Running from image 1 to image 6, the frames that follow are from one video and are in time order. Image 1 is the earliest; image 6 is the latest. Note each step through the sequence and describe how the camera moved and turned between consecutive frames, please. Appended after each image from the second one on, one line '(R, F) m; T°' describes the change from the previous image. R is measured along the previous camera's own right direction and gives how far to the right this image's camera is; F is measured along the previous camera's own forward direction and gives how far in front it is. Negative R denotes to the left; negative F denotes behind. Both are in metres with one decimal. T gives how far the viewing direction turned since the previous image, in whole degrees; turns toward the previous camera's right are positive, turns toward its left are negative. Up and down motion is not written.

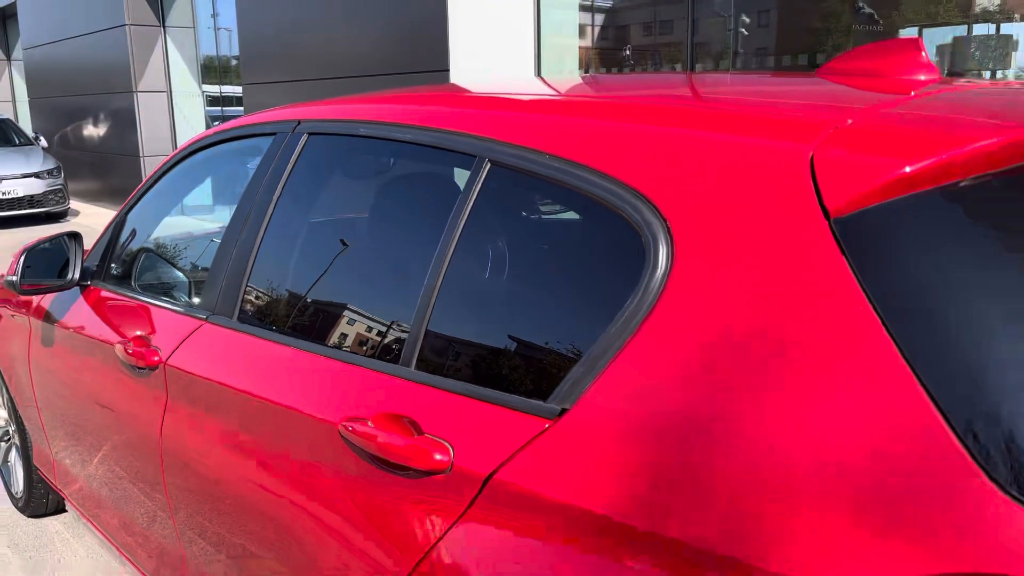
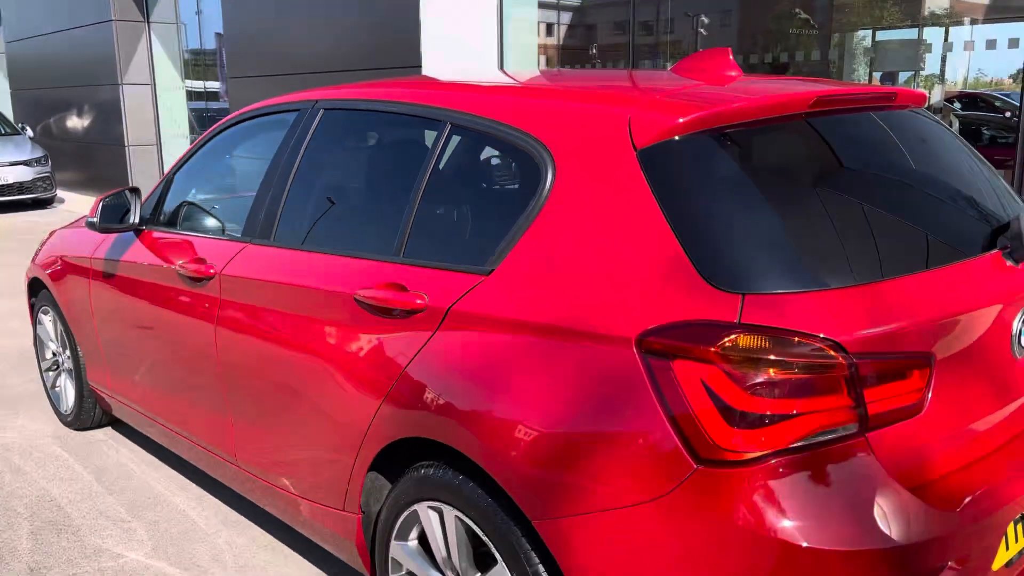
(+0.1, -0.8) m; +2°
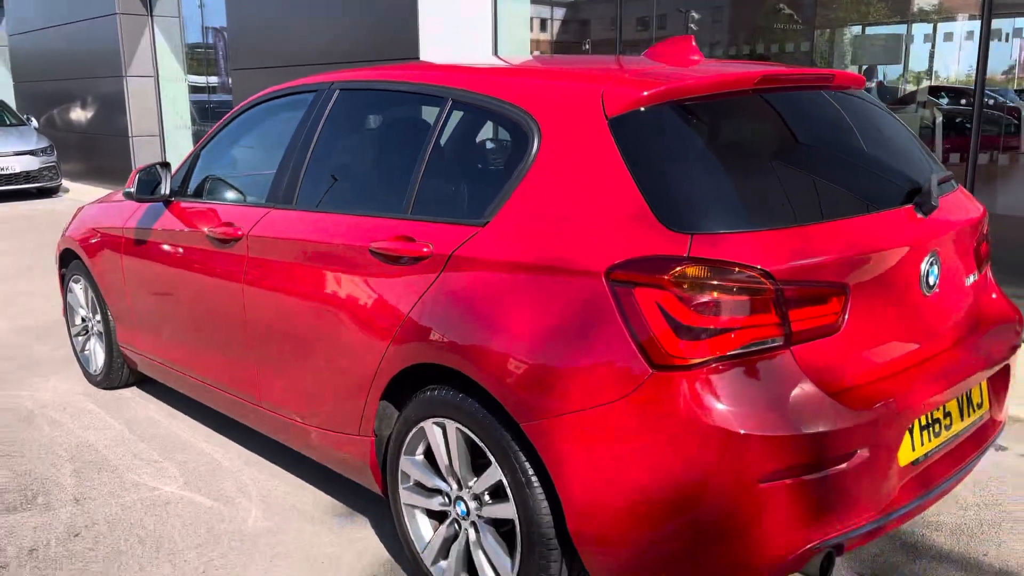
(0.0, -0.4) m; 0°
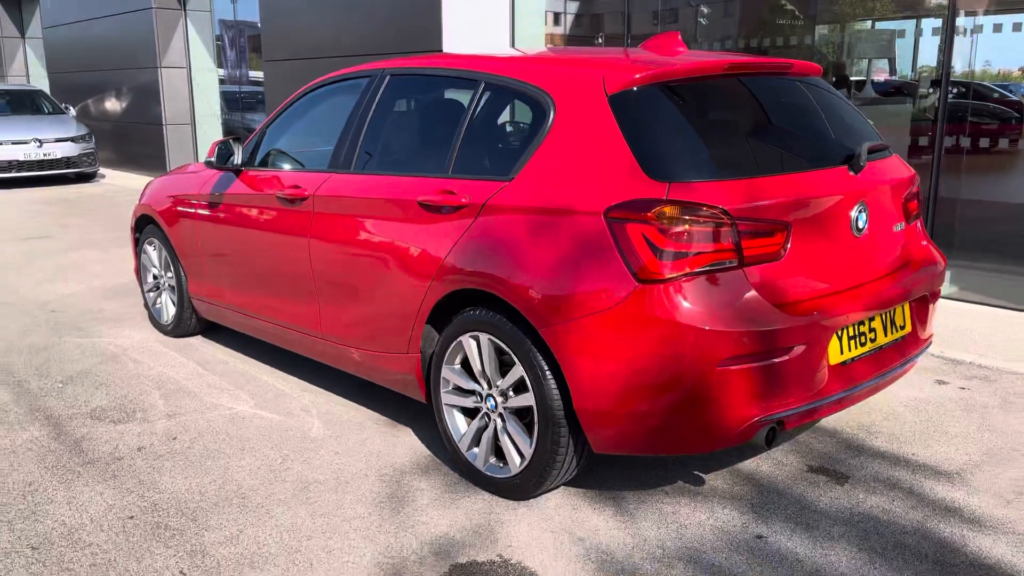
(0.0, -0.7) m; -1°
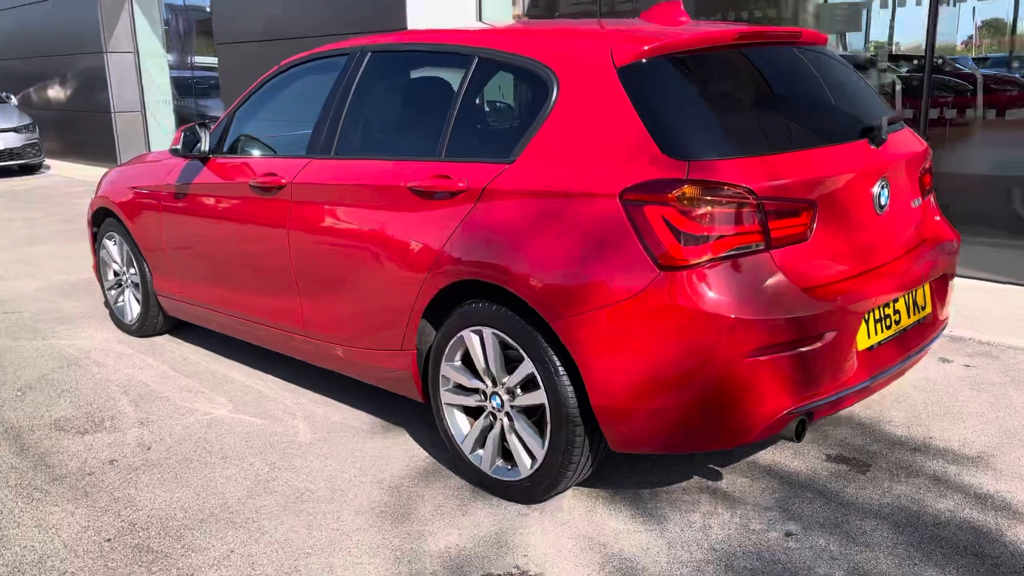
(-0.2, +0.2) m; +3°
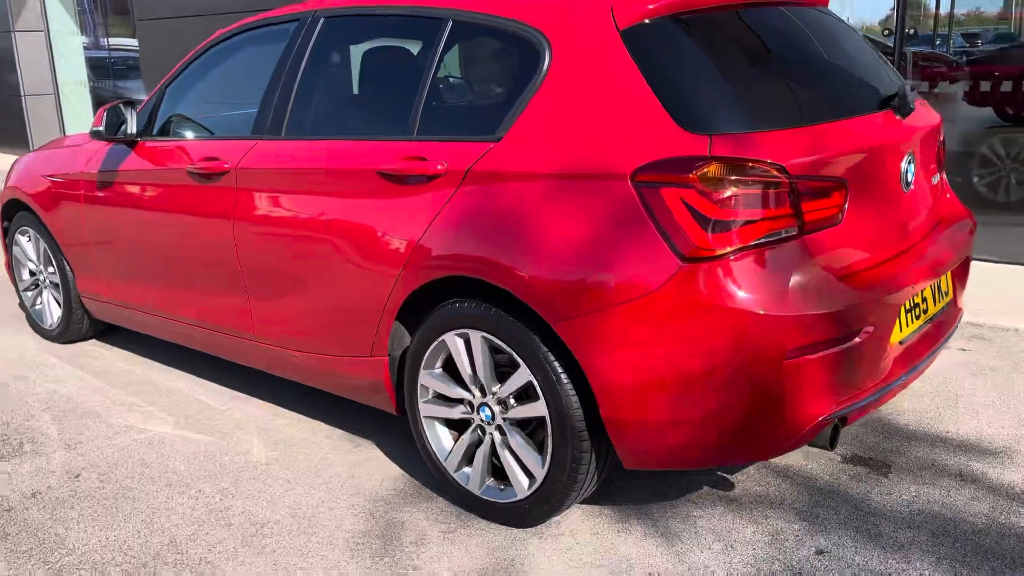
(-0.2, +0.4) m; +4°
